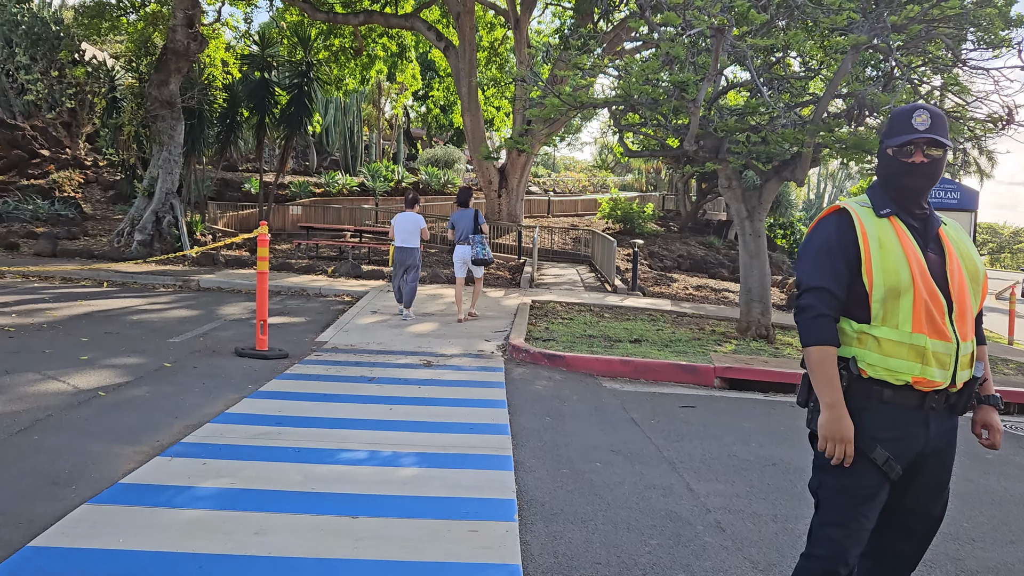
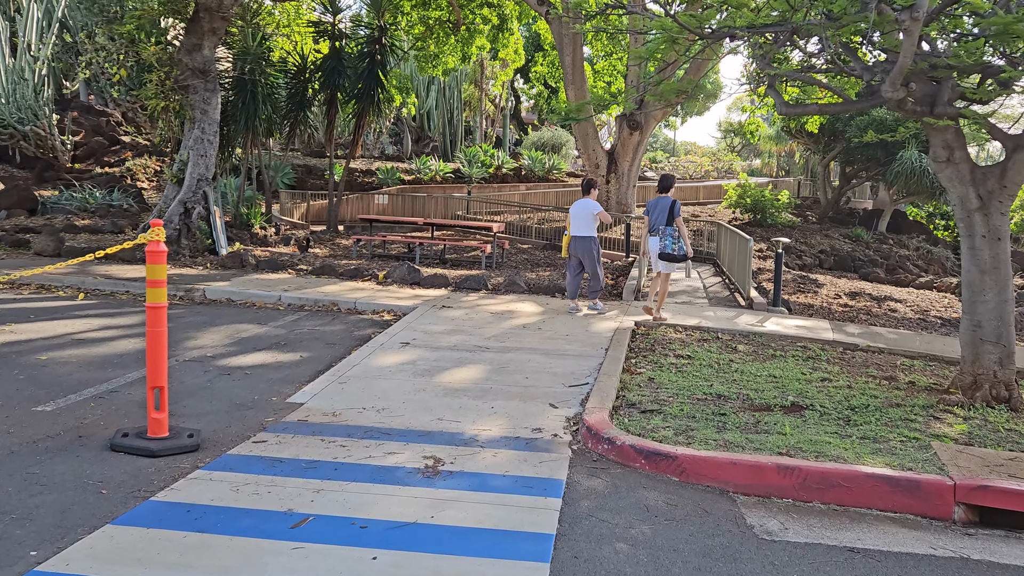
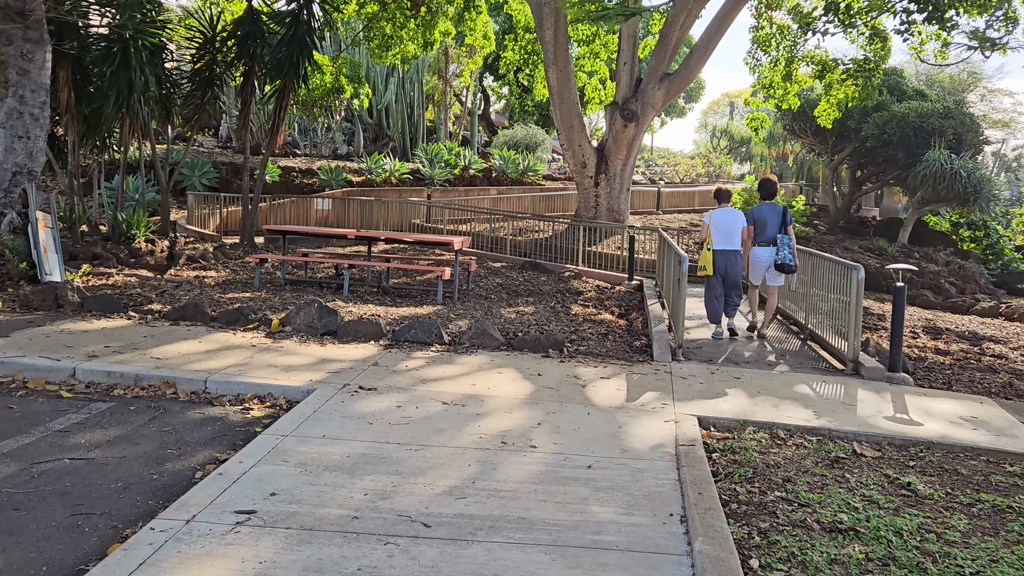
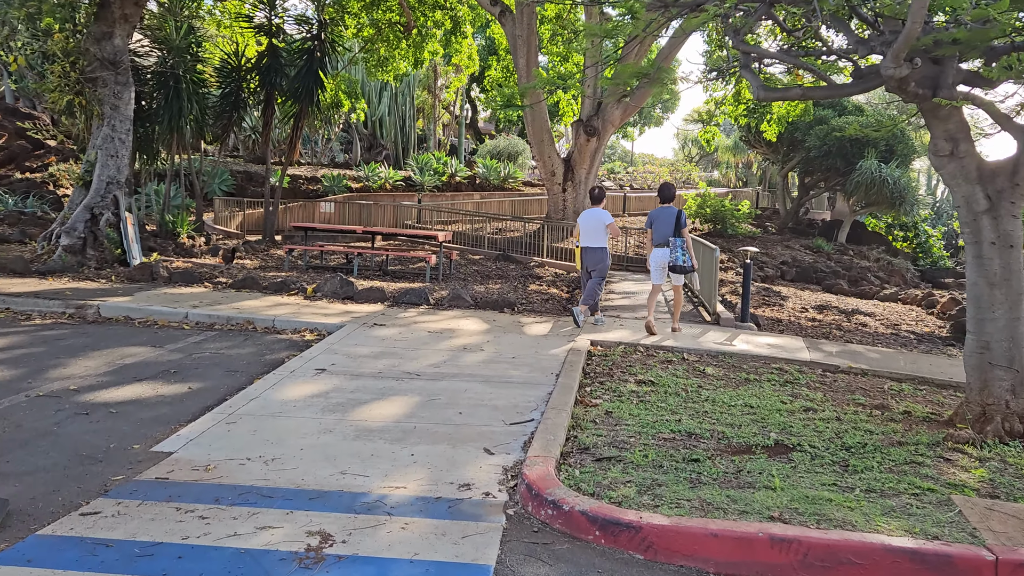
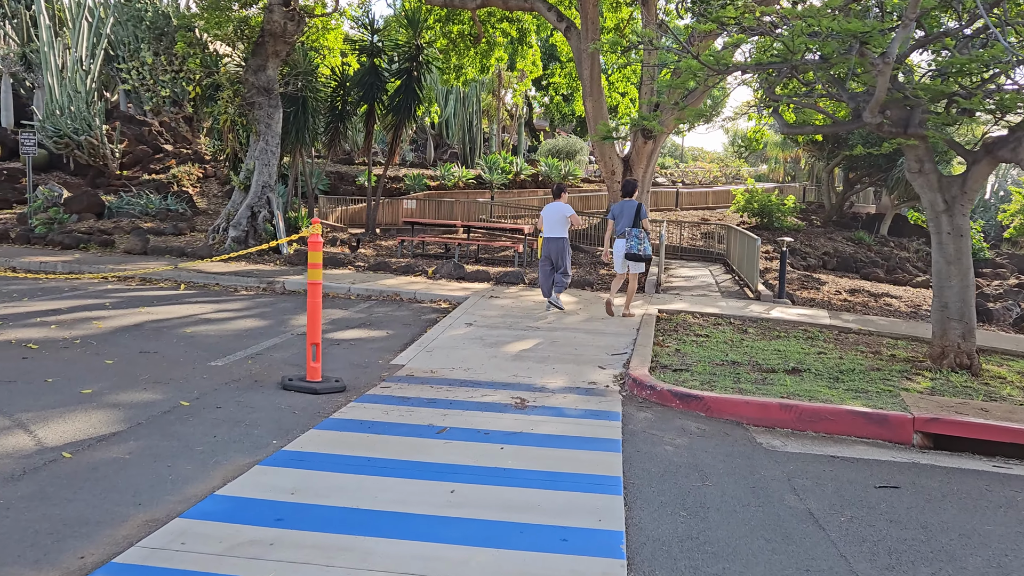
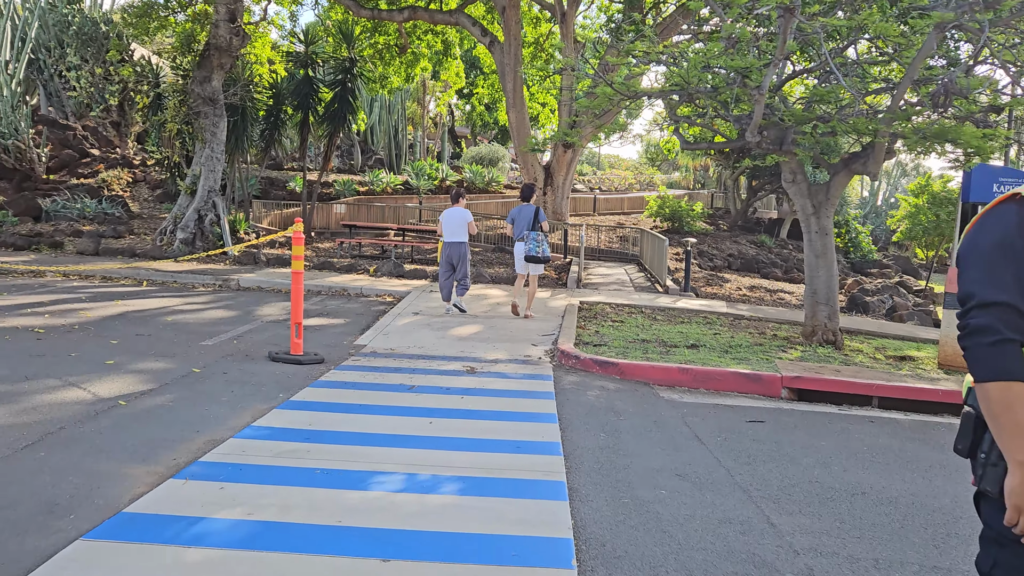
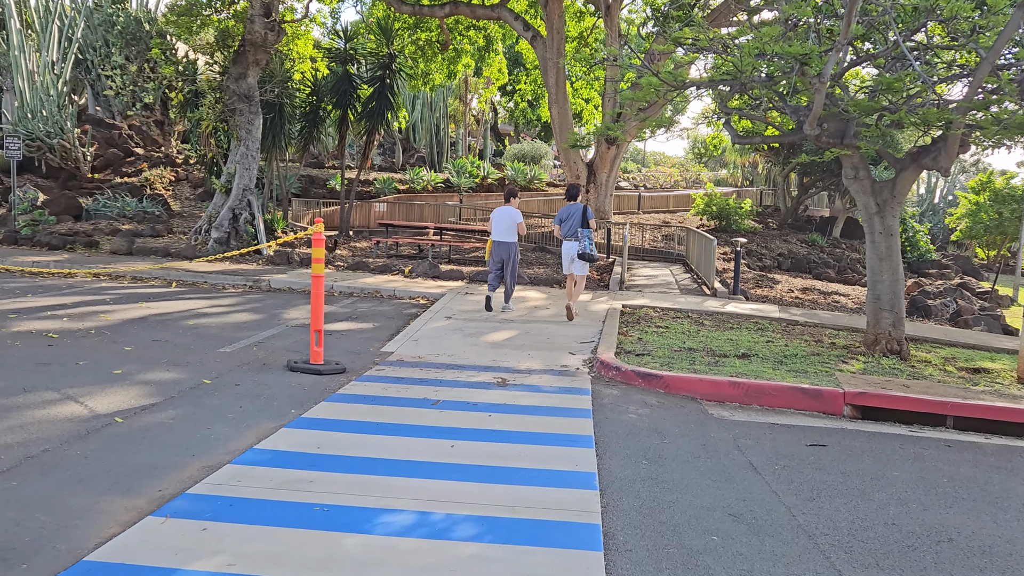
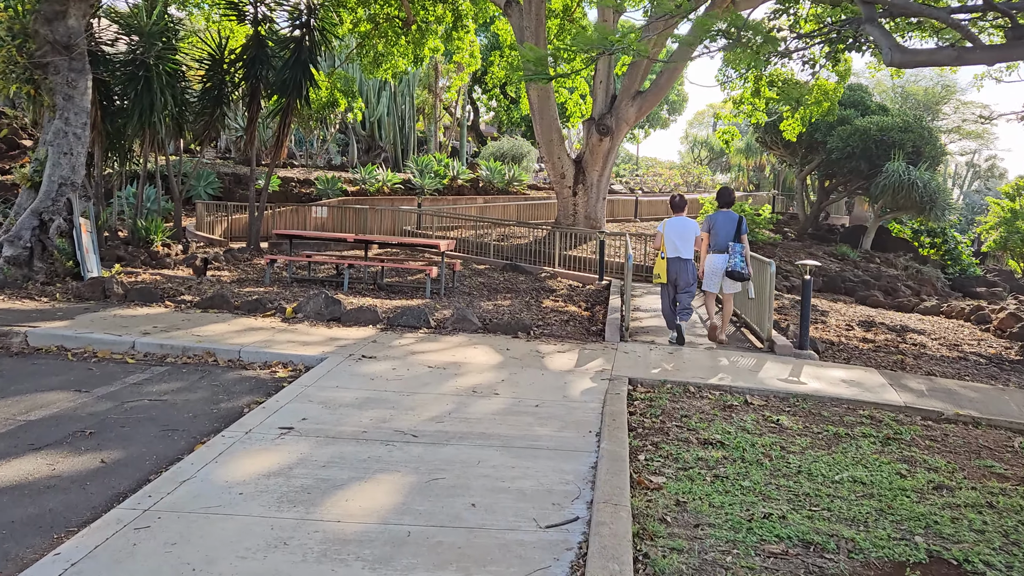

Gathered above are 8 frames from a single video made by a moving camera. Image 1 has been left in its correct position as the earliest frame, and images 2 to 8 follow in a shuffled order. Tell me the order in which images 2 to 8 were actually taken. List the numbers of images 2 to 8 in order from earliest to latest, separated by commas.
6, 7, 5, 2, 4, 8, 3
